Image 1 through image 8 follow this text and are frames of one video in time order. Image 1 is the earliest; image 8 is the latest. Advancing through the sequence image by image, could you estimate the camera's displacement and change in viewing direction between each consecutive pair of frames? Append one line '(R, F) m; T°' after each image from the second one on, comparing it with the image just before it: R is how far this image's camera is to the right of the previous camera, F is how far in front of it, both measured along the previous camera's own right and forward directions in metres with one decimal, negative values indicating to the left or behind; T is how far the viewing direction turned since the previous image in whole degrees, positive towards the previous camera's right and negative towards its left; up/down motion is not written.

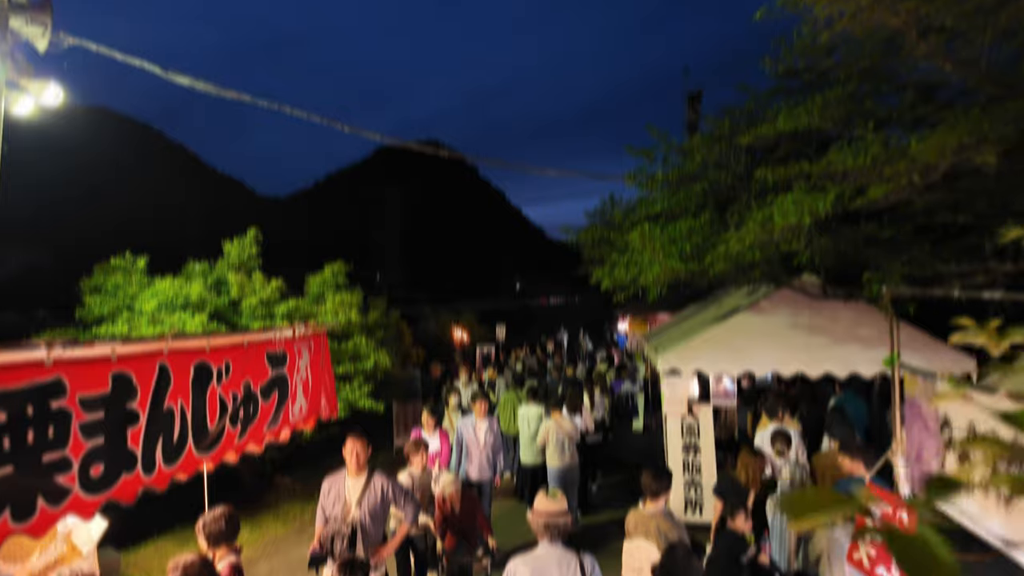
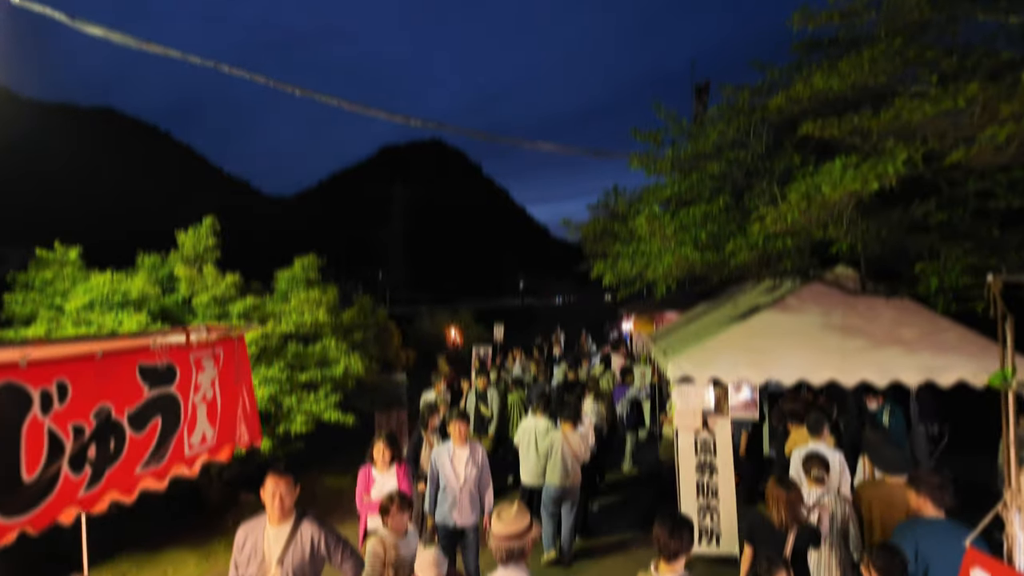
(+0.2, +1.2) m; 0°
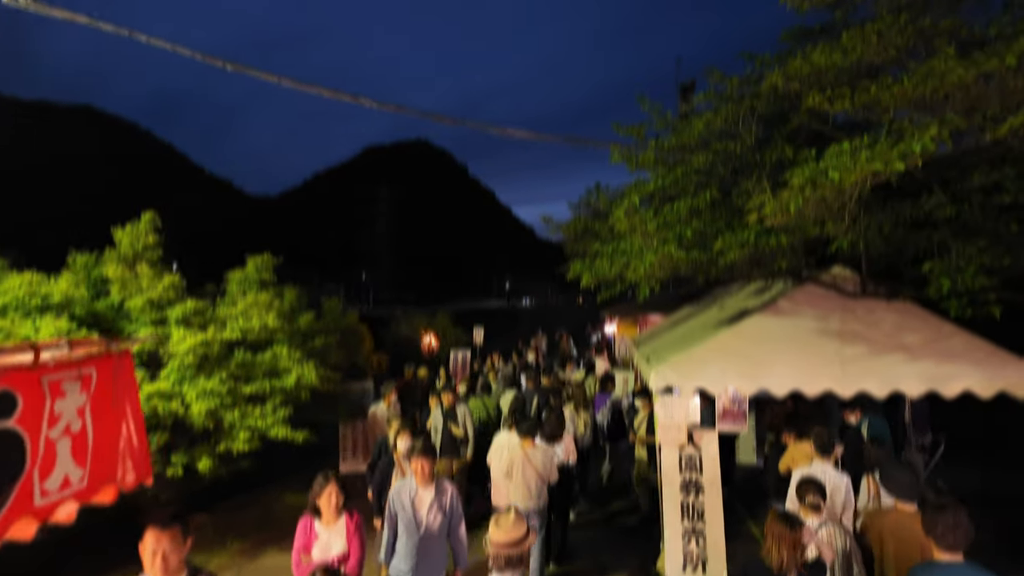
(+0.2, +0.7) m; +1°
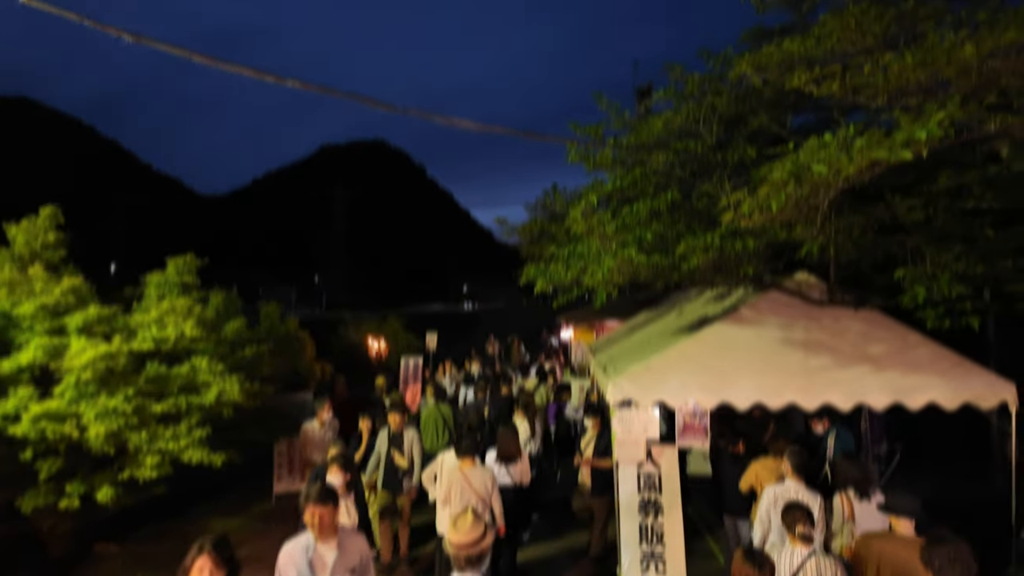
(+0.1, +0.6) m; +4°
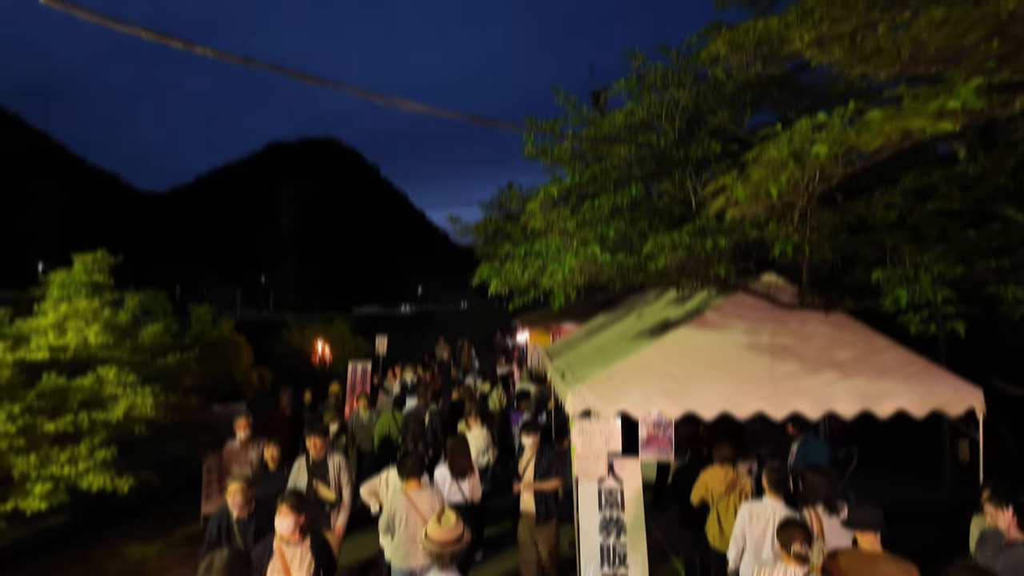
(0.0, +0.6) m; +4°
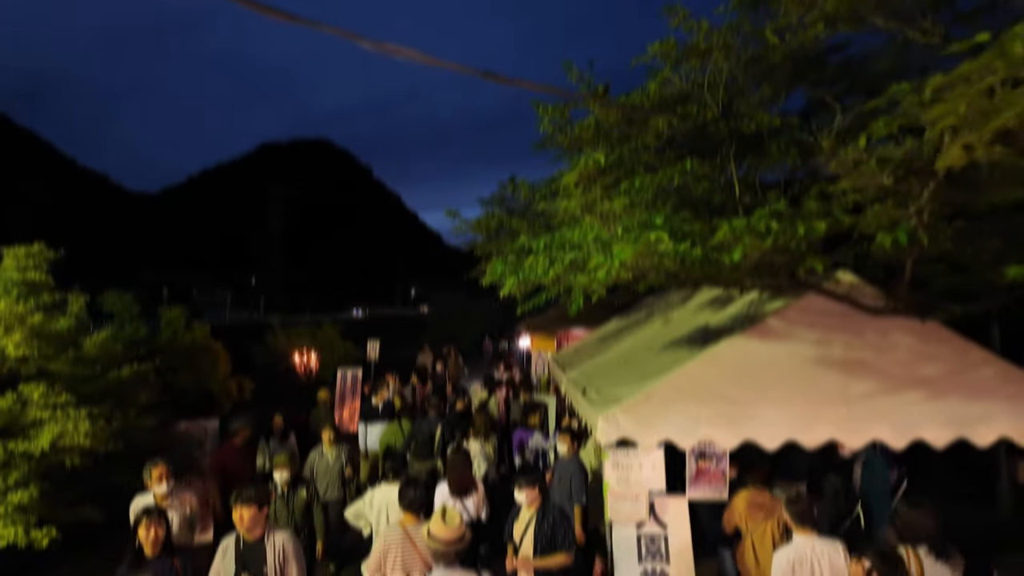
(-0.2, +1.2) m; +1°
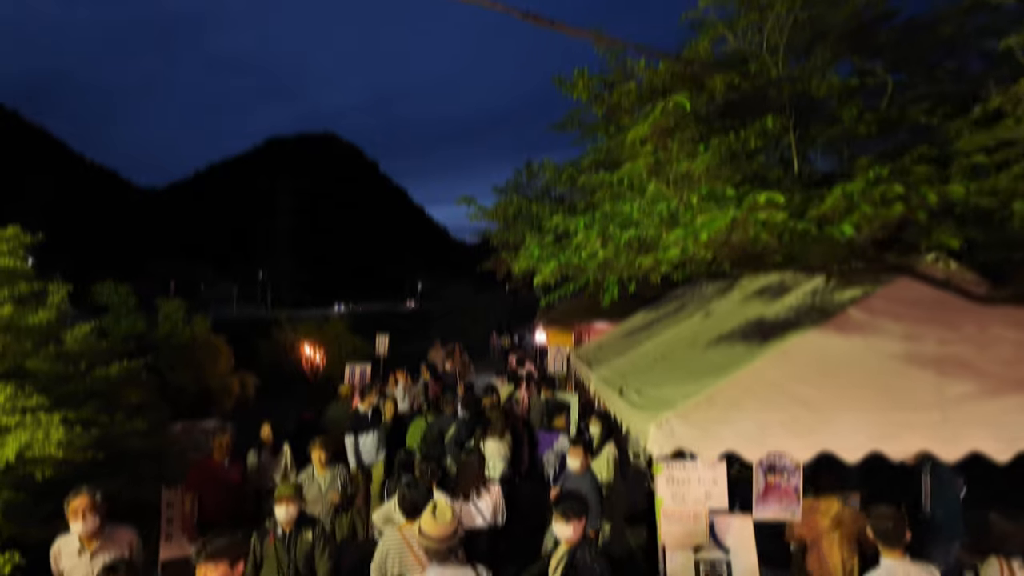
(-0.2, +0.7) m; -1°
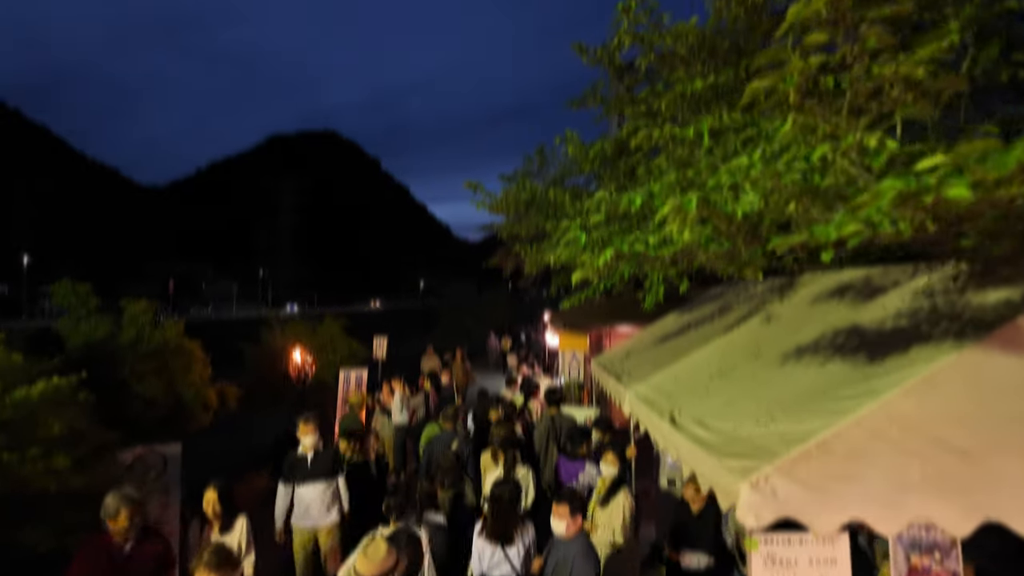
(-0.2, +1.3) m; 0°
